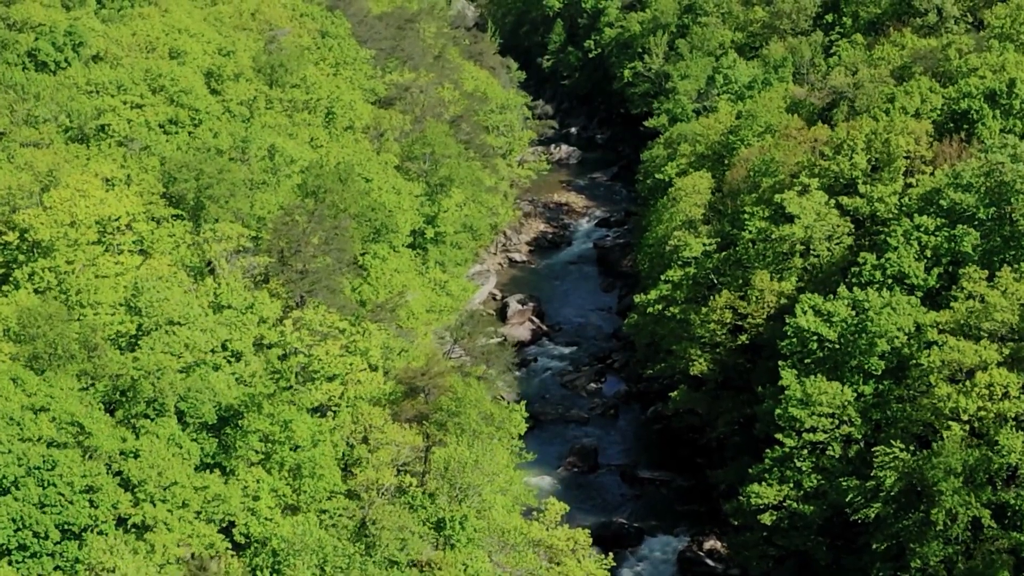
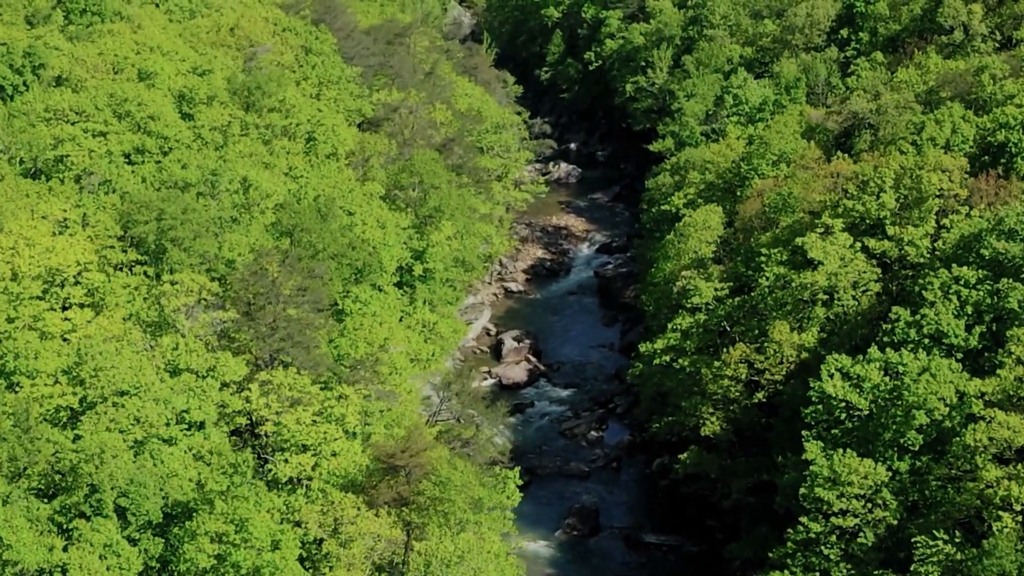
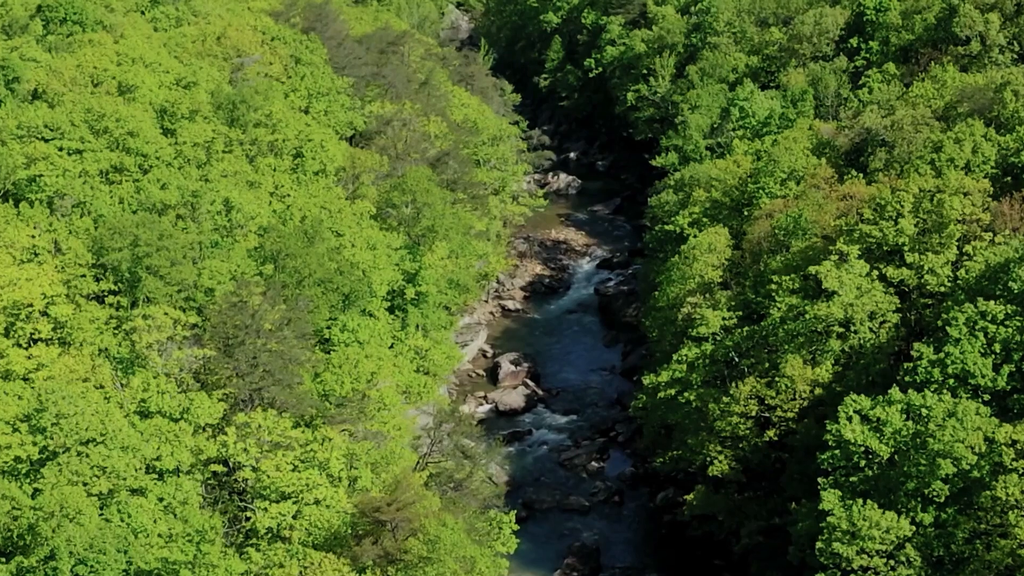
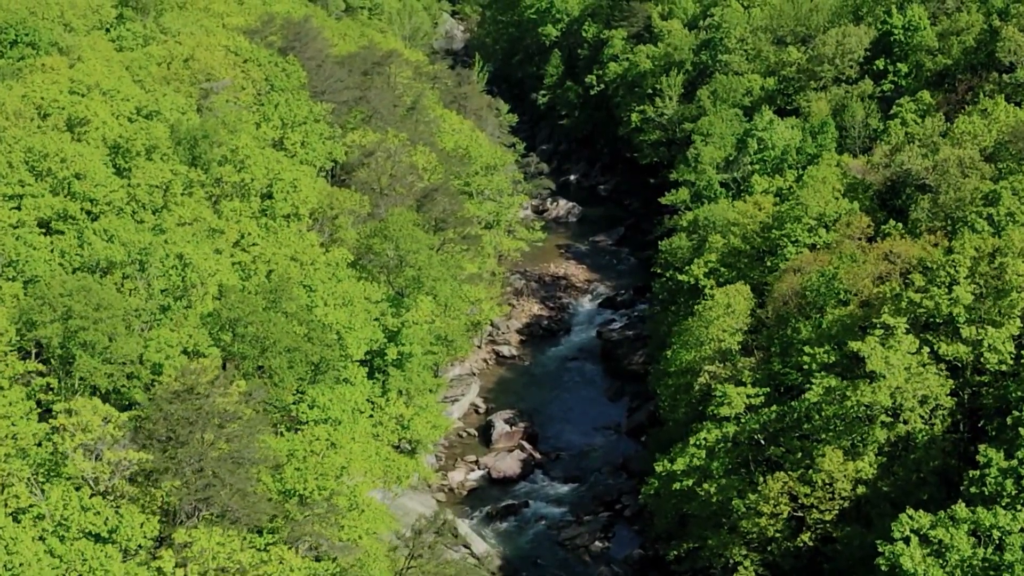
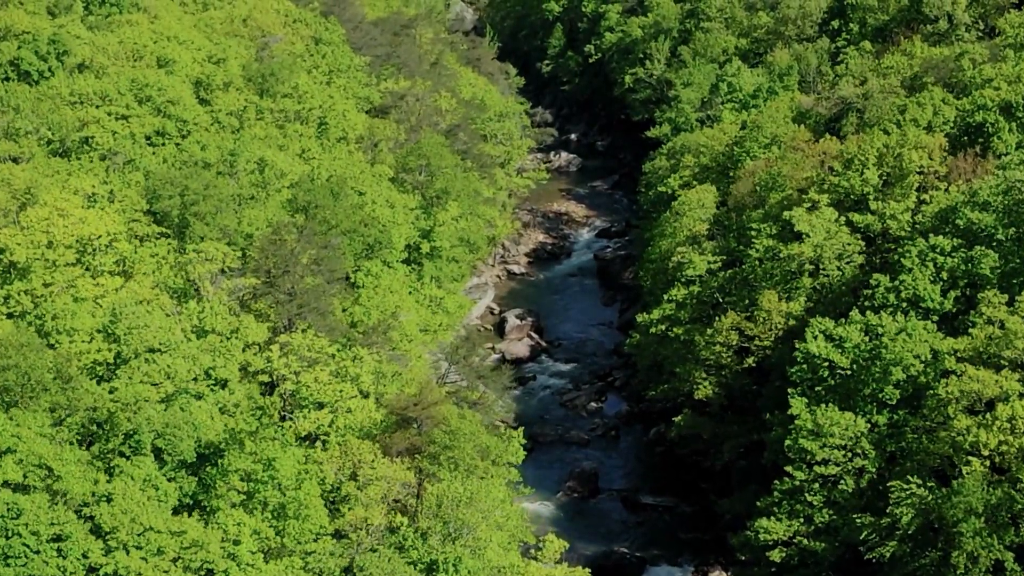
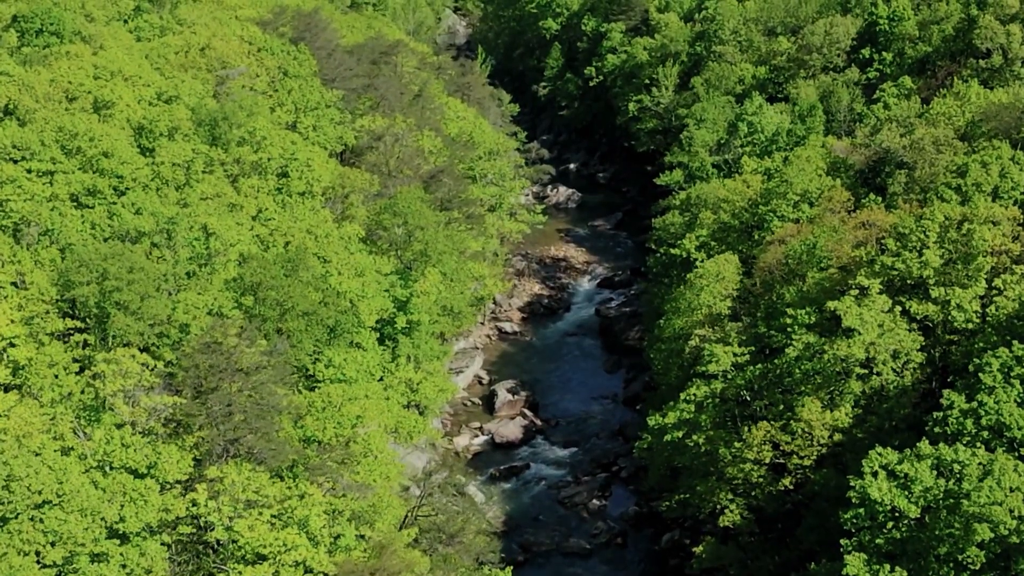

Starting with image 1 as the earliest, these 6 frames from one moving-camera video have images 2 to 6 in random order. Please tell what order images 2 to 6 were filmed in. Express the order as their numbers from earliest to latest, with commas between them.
5, 2, 3, 6, 4
